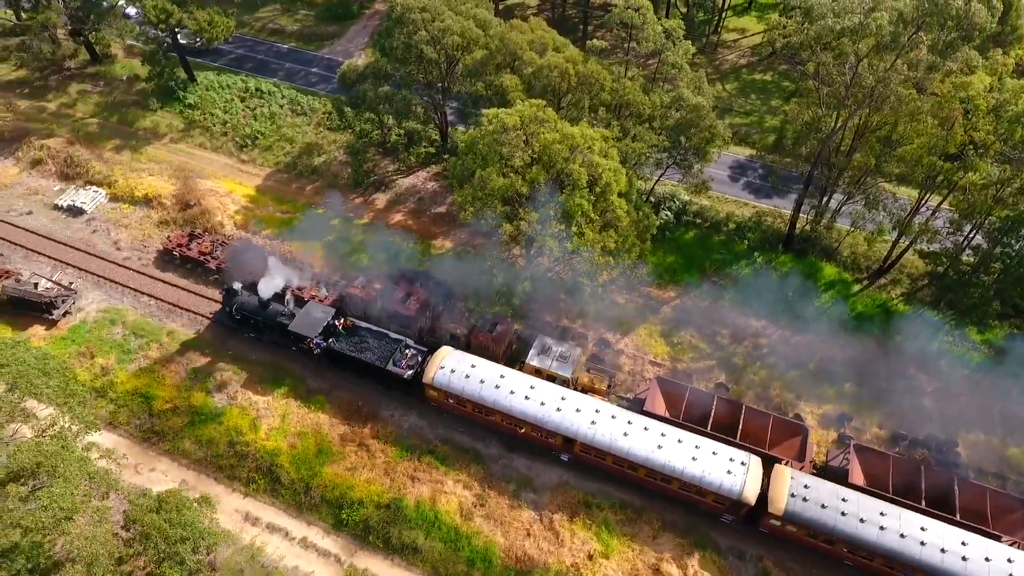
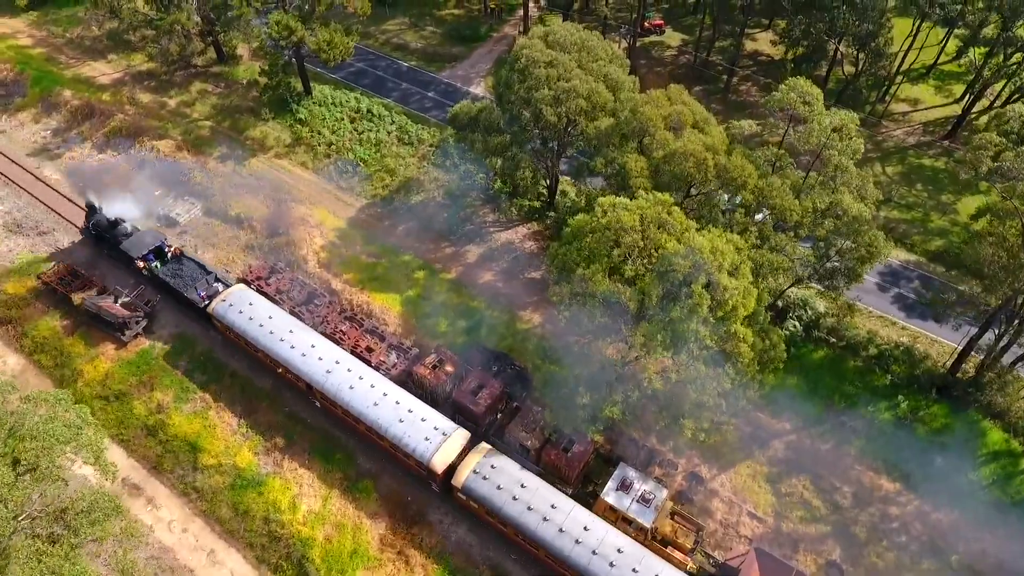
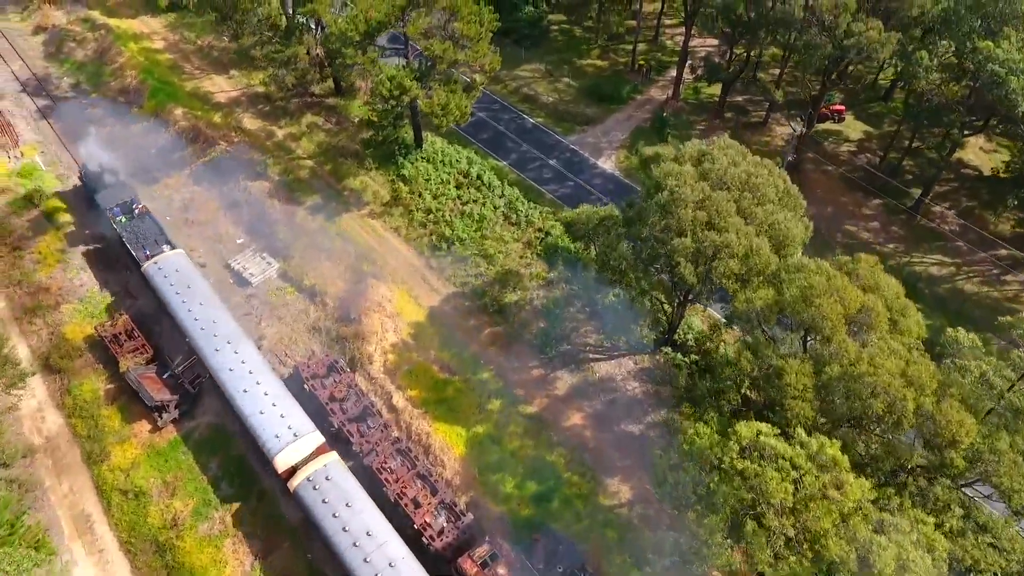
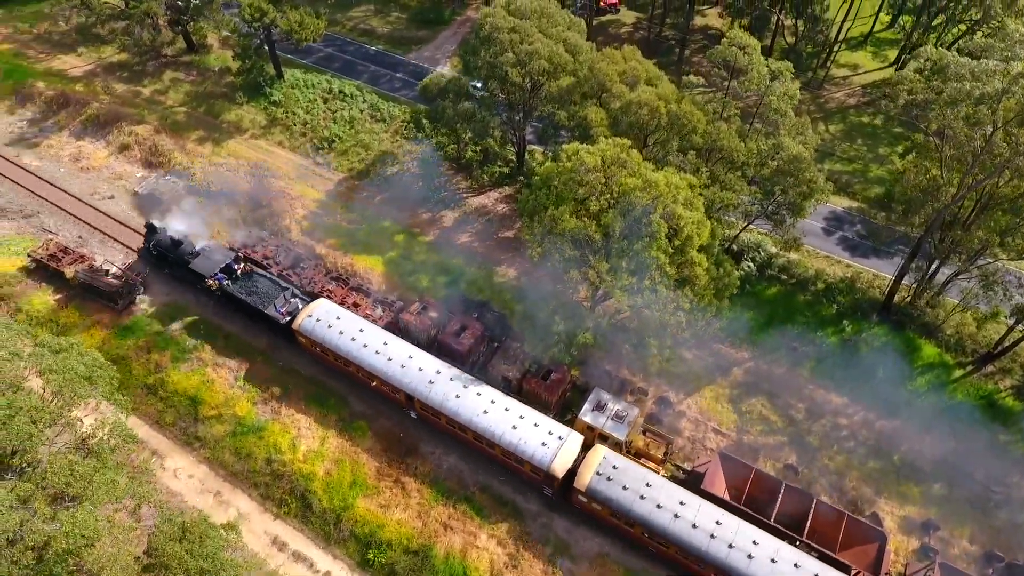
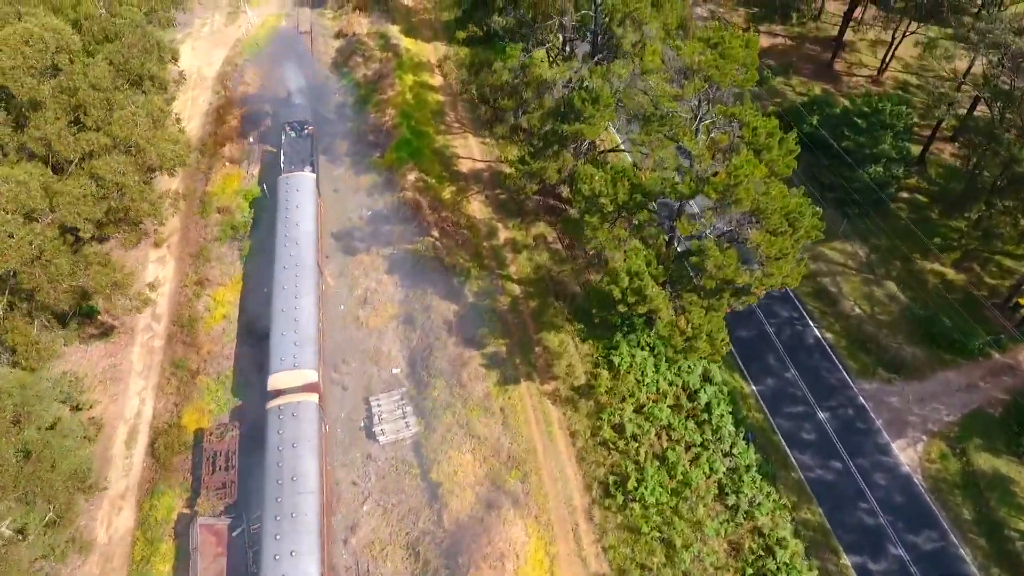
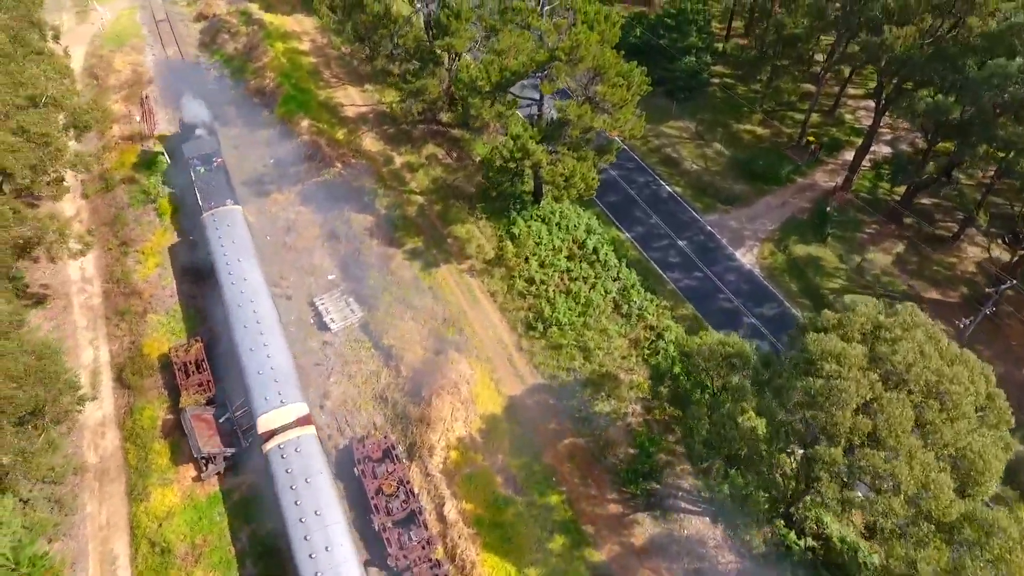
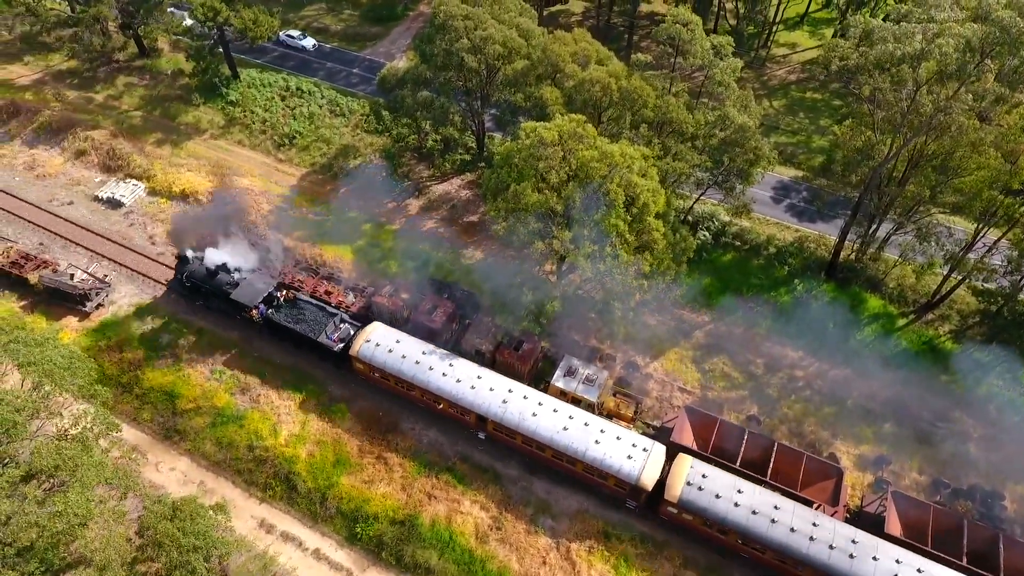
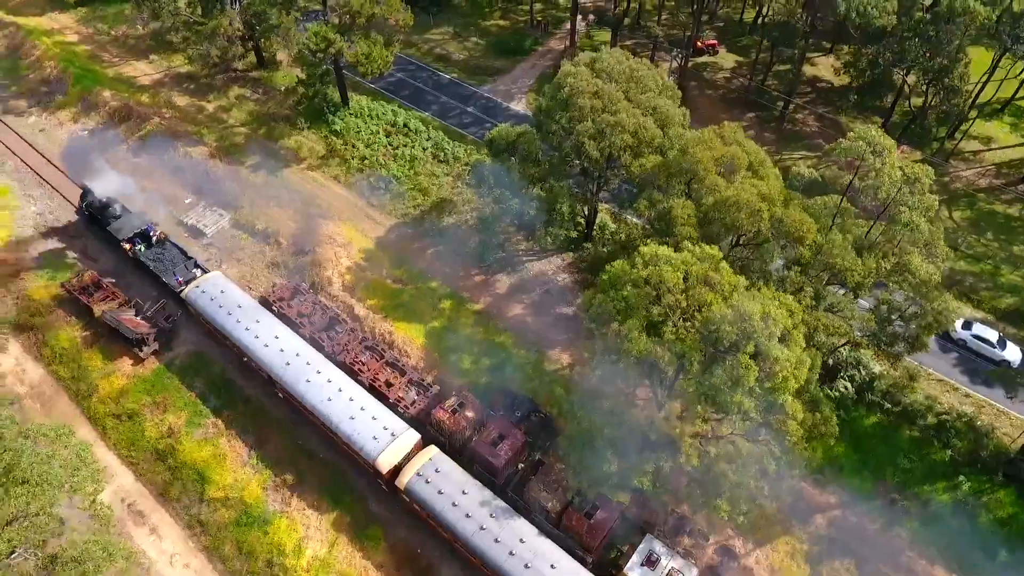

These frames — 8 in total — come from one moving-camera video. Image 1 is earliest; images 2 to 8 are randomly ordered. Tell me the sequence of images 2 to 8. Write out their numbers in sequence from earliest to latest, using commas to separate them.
7, 4, 2, 8, 3, 6, 5
